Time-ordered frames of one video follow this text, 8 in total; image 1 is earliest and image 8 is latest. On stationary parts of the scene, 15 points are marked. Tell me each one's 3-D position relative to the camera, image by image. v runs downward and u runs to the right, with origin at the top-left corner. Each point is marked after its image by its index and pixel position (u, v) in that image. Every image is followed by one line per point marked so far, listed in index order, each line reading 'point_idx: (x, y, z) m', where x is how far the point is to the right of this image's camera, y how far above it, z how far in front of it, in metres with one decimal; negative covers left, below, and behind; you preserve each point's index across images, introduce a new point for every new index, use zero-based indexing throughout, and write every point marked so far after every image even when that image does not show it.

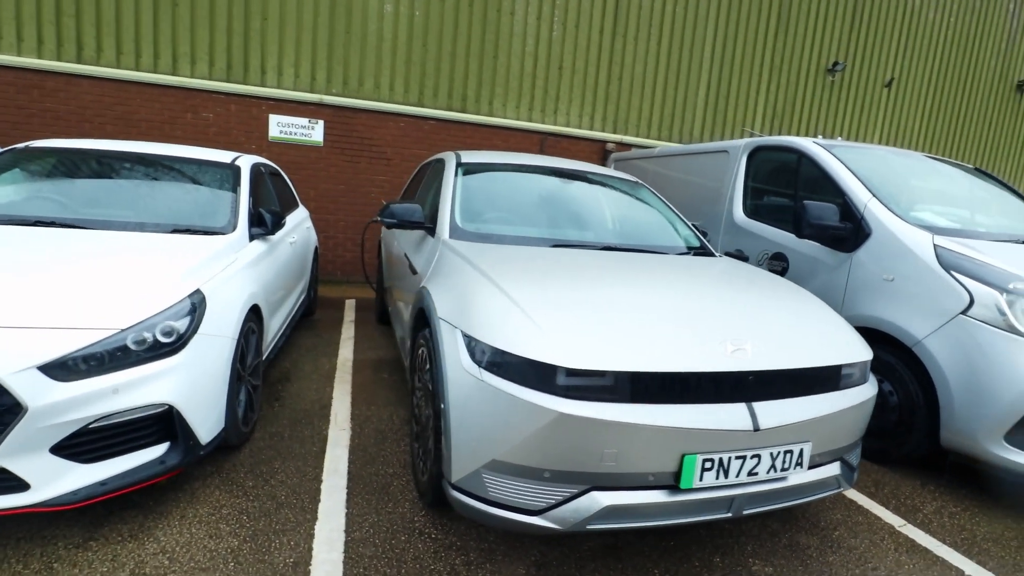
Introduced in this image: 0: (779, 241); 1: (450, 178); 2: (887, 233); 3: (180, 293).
0: (+1.8, +0.3, +3.8) m
1: (-0.3, +0.6, +3.4) m
2: (+2.1, +0.3, +3.3) m
3: (-1.4, 0.0, +2.4) m
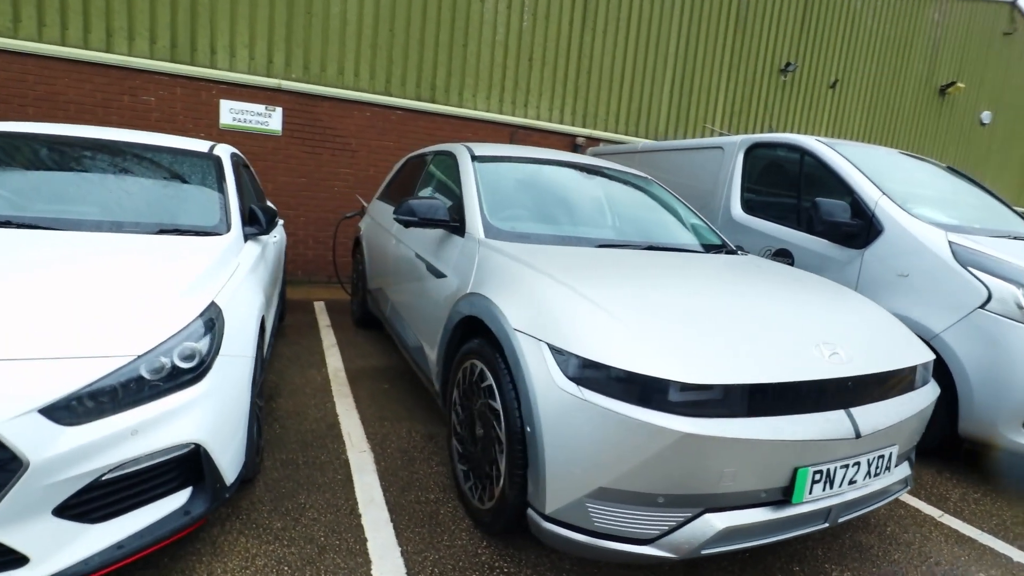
0: (+1.8, +0.3, +3.9) m
1: (-0.2, +0.6, +3.2) m
2: (+2.2, +0.3, +3.3) m
3: (-1.1, -0.1, +2.1) m
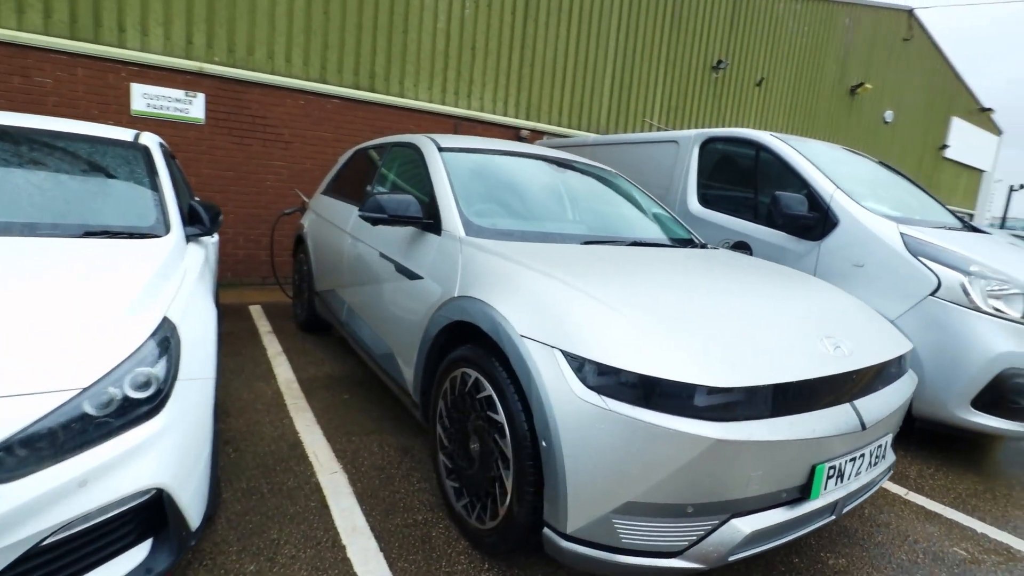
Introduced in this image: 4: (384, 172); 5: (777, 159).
0: (+1.6, +0.4, +3.9) m
1: (-0.4, +0.6, +3.0) m
2: (+2.0, +0.4, +3.5) m
3: (-1.1, -0.1, +1.8) m
4: (-0.7, +0.7, +3.6) m
5: (+1.7, +0.8, +3.9) m
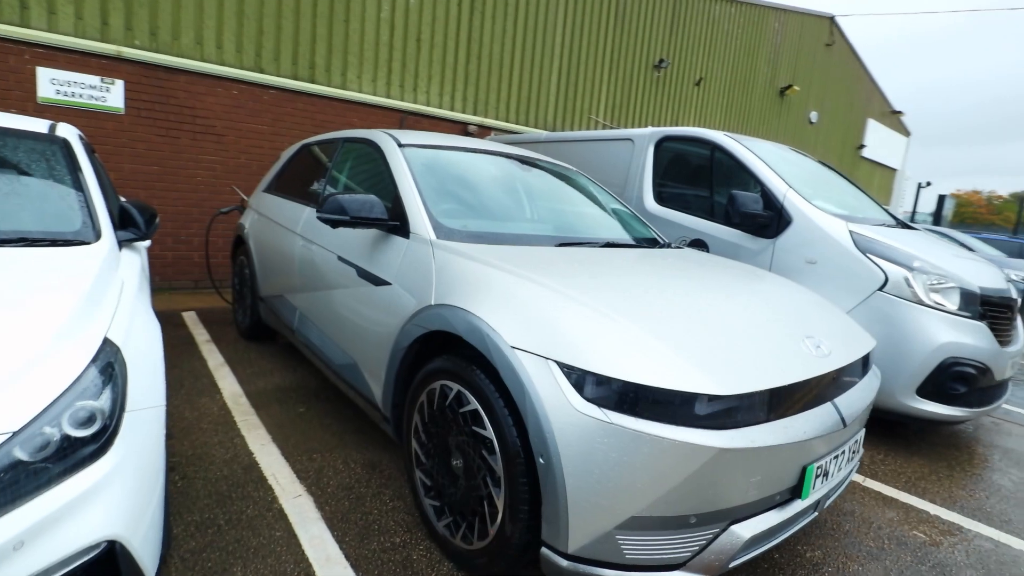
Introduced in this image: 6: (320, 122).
0: (+1.3, +0.4, +4.0) m
1: (-0.5, +0.6, +2.8) m
2: (+1.8, +0.4, +3.6) m
3: (-1.1, -0.2, +1.5) m
4: (-1.0, +0.7, +3.4) m
5: (+1.4, +0.9, +3.9) m
6: (-1.9, +1.7, +6.0) m
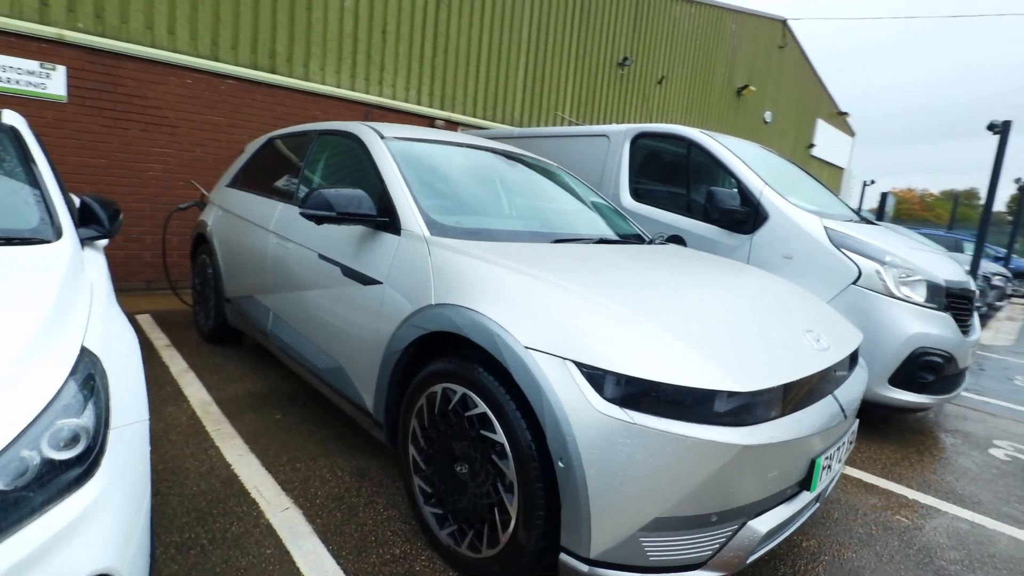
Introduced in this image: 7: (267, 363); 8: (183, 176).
0: (+1.1, +0.4, +4.0) m
1: (-0.6, +0.6, +2.7) m
2: (+1.7, +0.4, +3.6) m
3: (-1.0, -0.2, +1.4) m
4: (-1.1, +0.7, +3.3) m
5: (+1.3, +0.9, +4.0) m
6: (-2.2, +1.7, +5.8) m
7: (-1.6, -0.5, +3.9) m
8: (-3.1, +1.1, +5.6) m
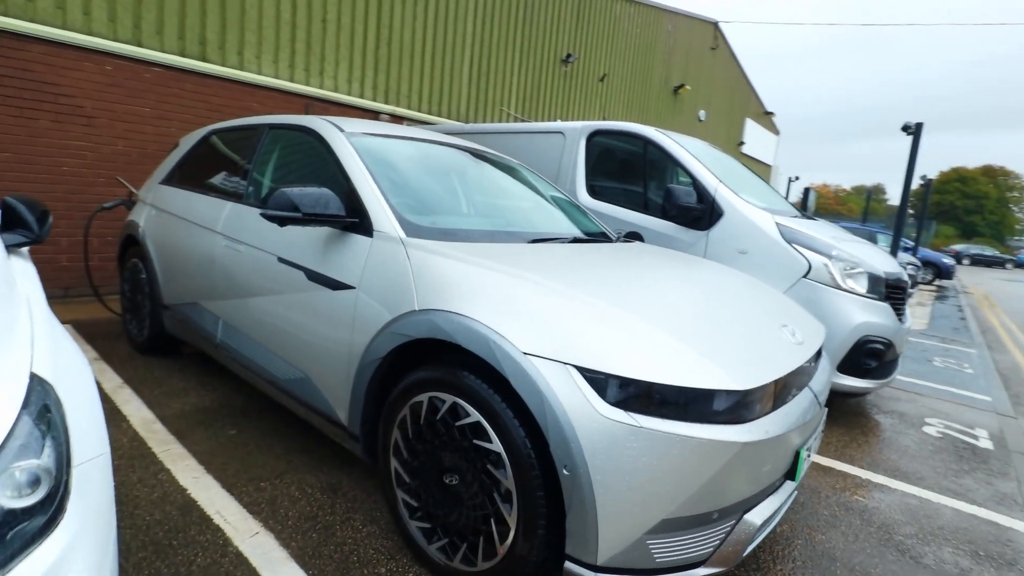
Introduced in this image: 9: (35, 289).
0: (+0.8, +0.4, +4.0) m
1: (-0.7, +0.6, +2.5) m
2: (+1.4, +0.5, +3.7) m
3: (-1.0, -0.2, +1.2) m
4: (-1.3, +0.6, +3.1) m
5: (+1.0, +0.9, +4.0) m
6: (-2.7, +1.7, +5.4) m
7: (-1.8, -0.5, +3.6) m
8: (-3.6, +1.0, +5.2) m
9: (-1.4, 0.0, +1.8) m
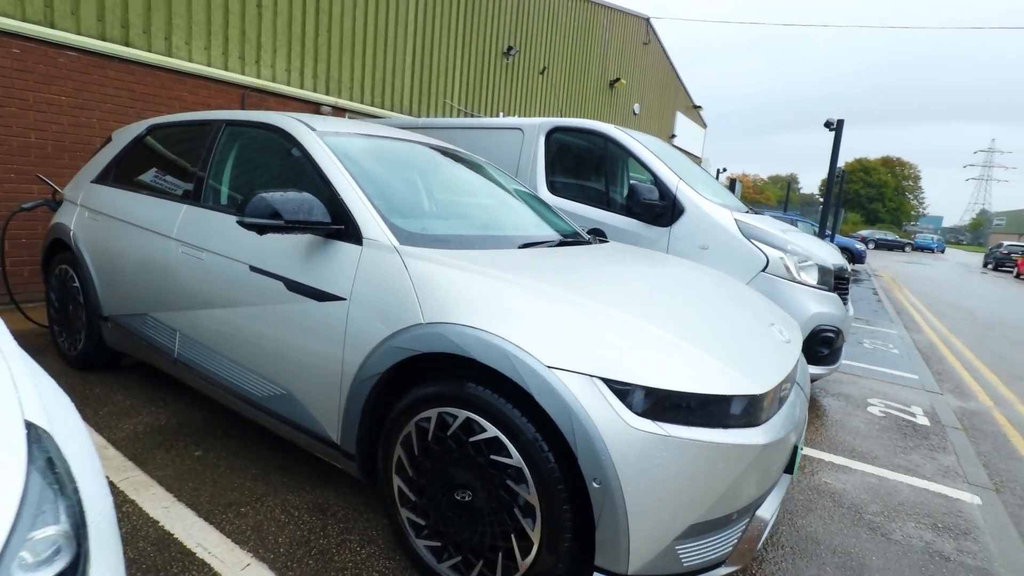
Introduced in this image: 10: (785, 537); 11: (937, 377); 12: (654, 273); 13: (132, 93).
0: (+0.6, +0.5, +4.1) m
1: (-0.8, +0.5, +2.4) m
2: (+1.2, +0.5, +3.8) m
3: (-0.9, -0.3, +1.1) m
4: (-1.4, +0.6, +2.9) m
5: (+0.8, +1.0, +4.1) m
6: (-3.1, +1.6, +5.0) m
7: (-2.0, -0.6, +3.4) m
8: (-3.9, +0.9, +4.7) m
9: (-1.4, -0.1, +1.6) m
10: (+1.1, -1.0, +2.4) m
11: (+3.8, -0.8, +5.3) m
12: (+0.6, +0.1, +2.5) m
13: (-3.2, +1.6, +5.0) m
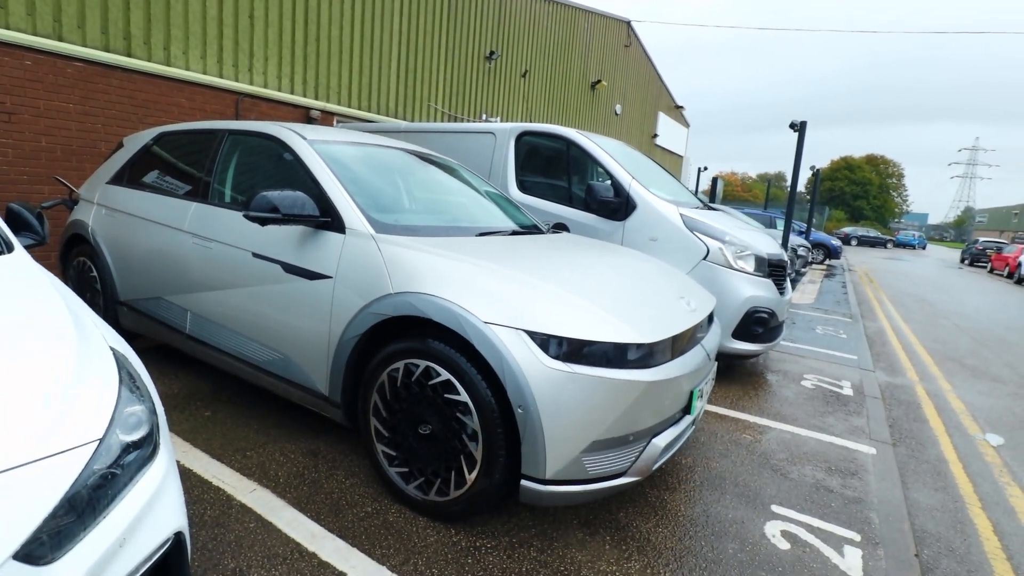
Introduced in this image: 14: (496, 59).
0: (+0.4, +0.6, +4.6) m
1: (-1.0, +0.6, +2.9) m
2: (+1.0, +0.6, +4.3) m
3: (-1.1, -0.2, +1.5) m
4: (-1.6, +0.7, +3.3) m
5: (+0.5, +1.1, +4.6) m
6: (-3.4, +1.7, +5.5) m
7: (-2.2, -0.5, +3.8) m
8: (-4.2, +1.0, +5.1) m
9: (-1.6, 0.0, +2.1) m
10: (+0.9, -0.9, +2.9) m
11: (+3.5, -0.7, +5.8) m
12: (+0.4, +0.1, +3.0) m
13: (-3.4, +1.7, +5.4) m
14: (-0.3, +3.4, +8.9) m
